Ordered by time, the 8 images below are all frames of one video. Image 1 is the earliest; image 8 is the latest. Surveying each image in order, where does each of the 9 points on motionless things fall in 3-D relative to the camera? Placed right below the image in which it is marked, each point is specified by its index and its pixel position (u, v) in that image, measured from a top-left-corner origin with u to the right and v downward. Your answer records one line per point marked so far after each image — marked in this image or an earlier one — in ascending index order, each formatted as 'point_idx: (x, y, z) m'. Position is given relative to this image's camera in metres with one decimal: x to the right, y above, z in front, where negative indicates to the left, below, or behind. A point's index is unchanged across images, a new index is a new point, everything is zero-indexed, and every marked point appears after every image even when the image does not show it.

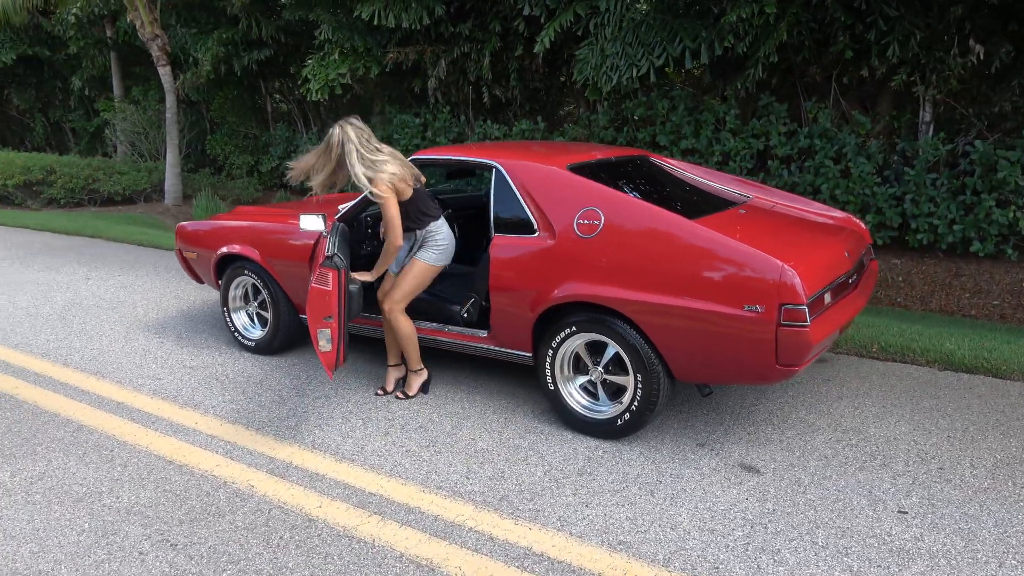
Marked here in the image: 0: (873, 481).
0: (+1.6, -0.9, +3.5) m
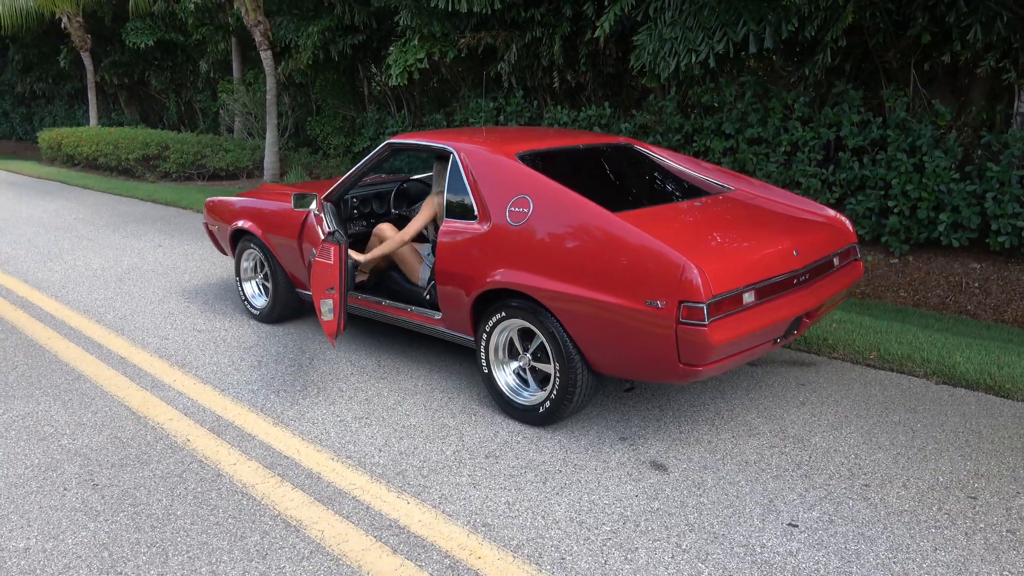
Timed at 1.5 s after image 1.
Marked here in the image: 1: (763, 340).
0: (+1.2, -0.9, +3.3) m
1: (+1.2, -0.2, +3.6) m
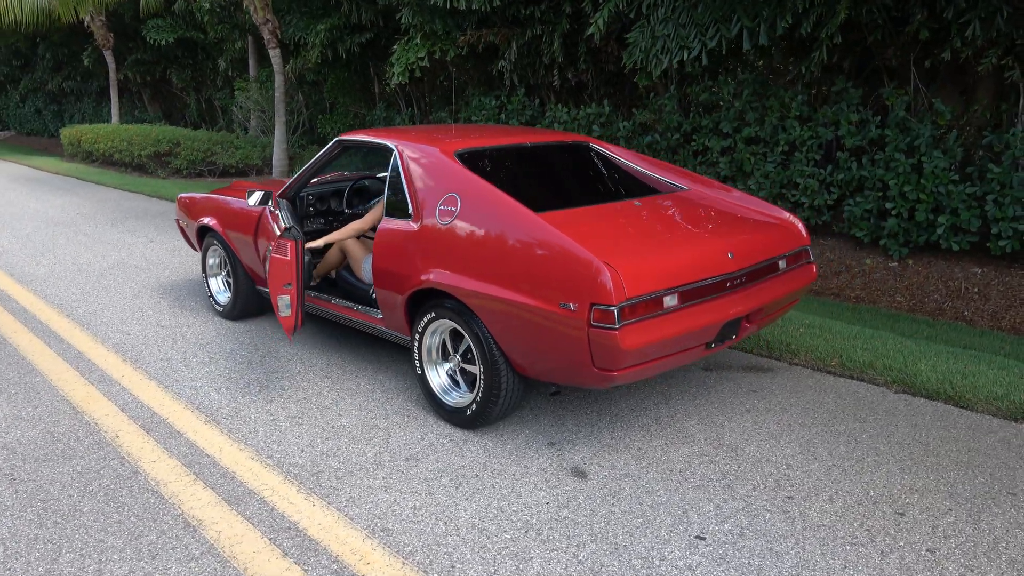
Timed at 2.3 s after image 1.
0: (+0.8, -0.9, +3.2) m
1: (+0.8, -0.3, +3.5) m
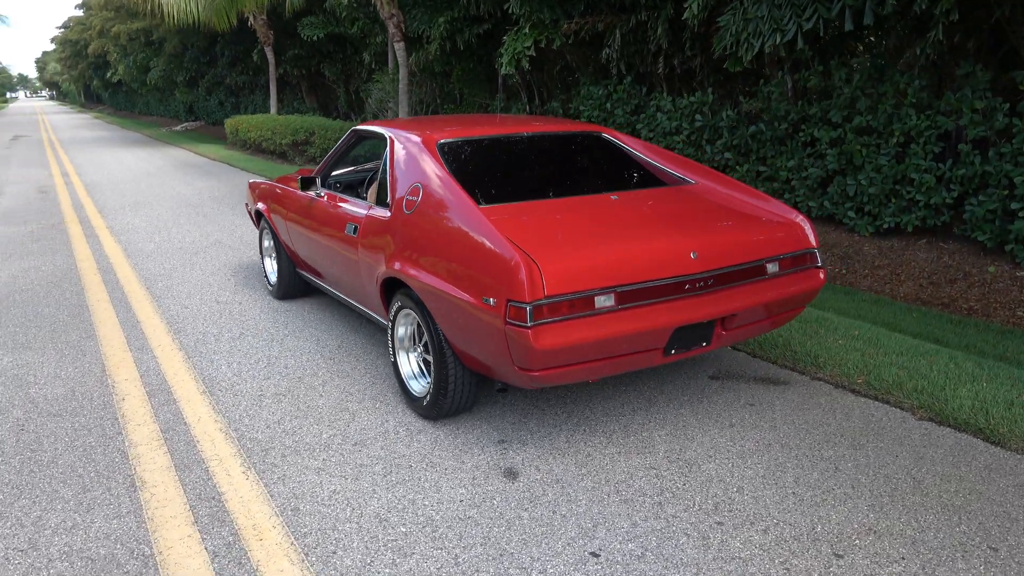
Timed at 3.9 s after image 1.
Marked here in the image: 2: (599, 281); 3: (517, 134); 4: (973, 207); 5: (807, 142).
0: (+0.4, -0.9, +3.0) m
1: (+0.5, -0.3, +3.3) m
2: (+0.4, 0.0, +3.1) m
3: (+0.1, +0.9, +4.4) m
4: (+4.6, +0.8, +7.6) m
5: (+3.6, +1.8, +9.2) m
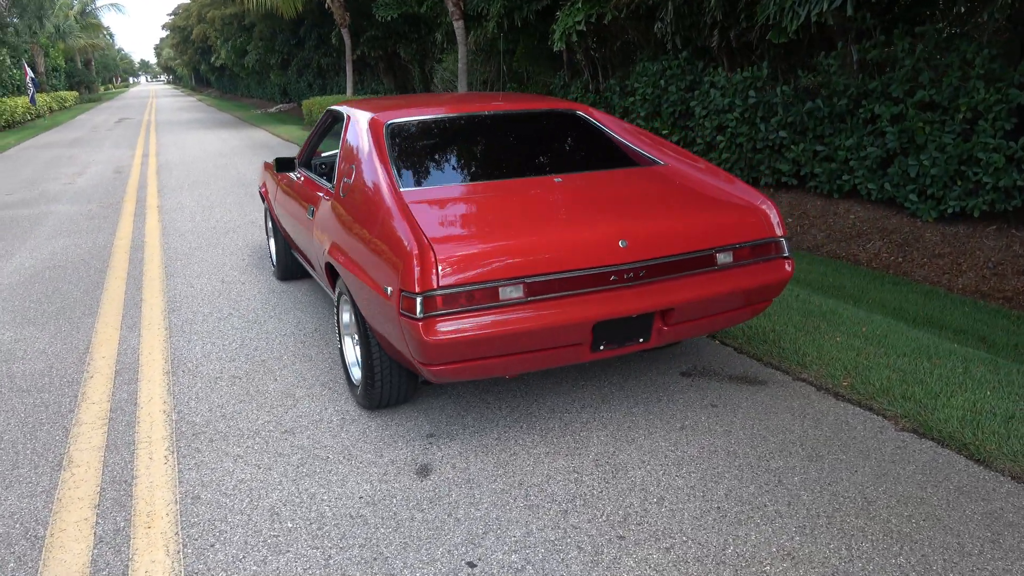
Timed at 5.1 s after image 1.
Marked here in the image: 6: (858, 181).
0: (0.0, -0.9, +2.8) m
1: (+0.1, -0.2, +3.0) m
2: (0.0, +0.1, +2.9) m
3: (-0.1, +1.0, +4.2) m
4: (+4.8, +0.9, +6.8) m
5: (+4.0, +1.9, +8.5) m
6: (+3.9, +1.2, +8.6) m
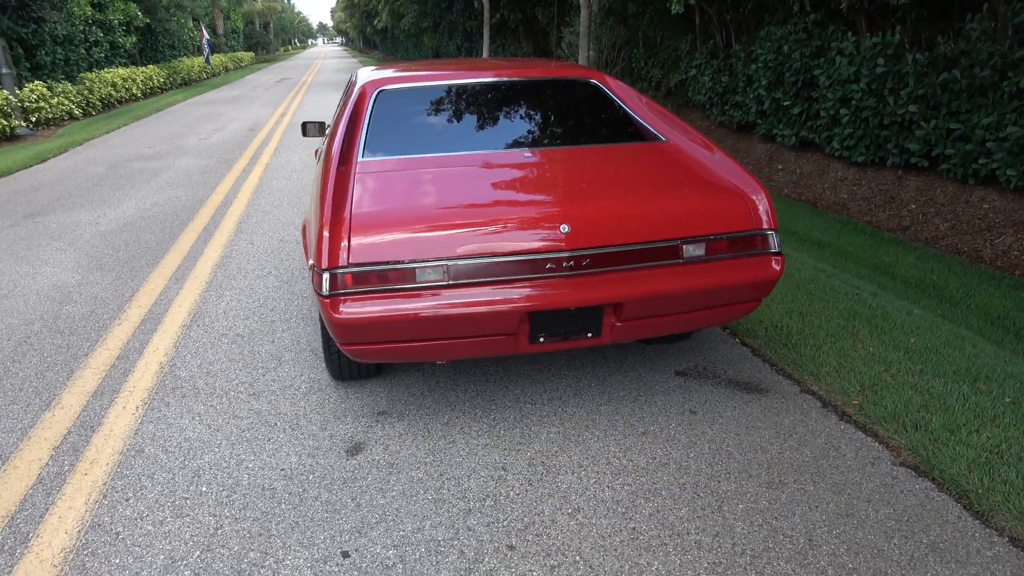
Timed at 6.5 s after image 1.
0: (-0.4, -0.8, +2.7) m
1: (-0.2, -0.2, +2.8) m
2: (-0.3, +0.1, +2.7) m
3: (-0.1, +1.1, +4.0) m
4: (+5.2, +0.7, +5.6) m
5: (+4.8, +1.9, +7.3) m
6: (+4.8, +1.2, +7.5) m
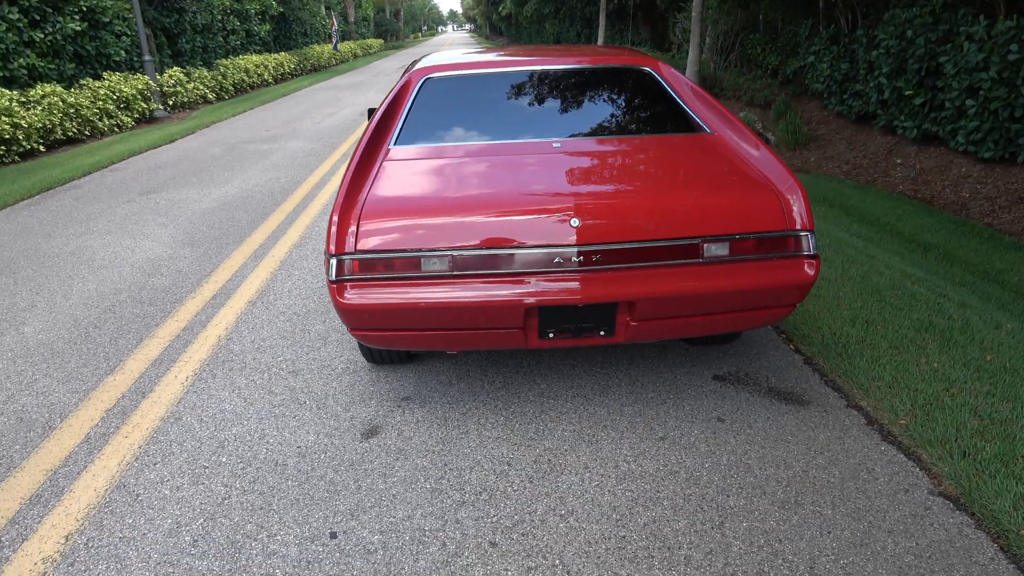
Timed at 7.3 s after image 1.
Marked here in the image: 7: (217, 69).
0: (-0.4, -0.8, +2.7) m
1: (-0.1, -0.1, +2.8) m
2: (-0.3, +0.2, +2.7) m
3: (+0.1, +1.1, +3.9) m
4: (+5.6, +0.6, +4.7) m
5: (+5.6, +1.7, +6.5) m
6: (+5.5, +1.1, +6.6) m
7: (-7.5, +5.6, +19.3) m
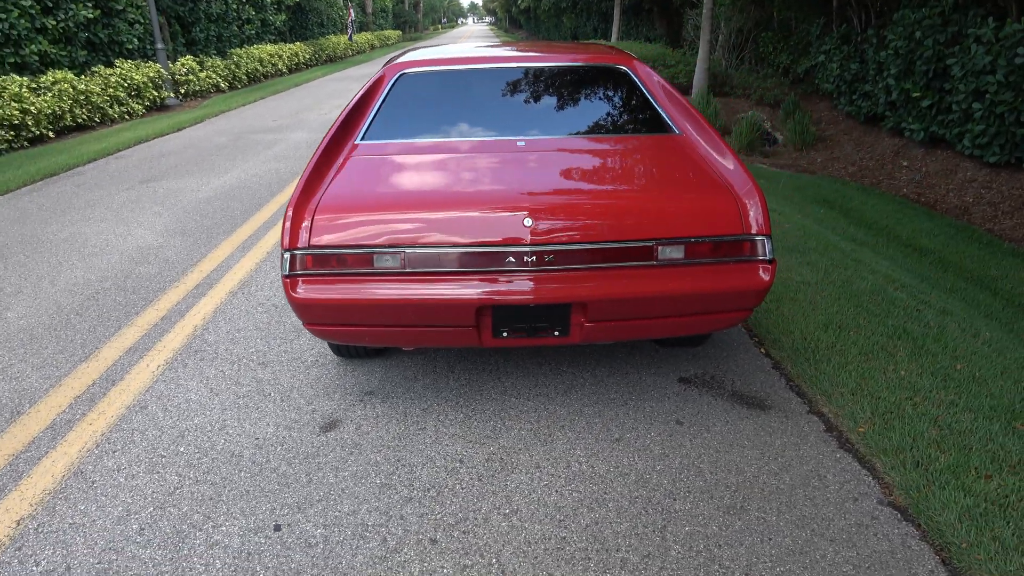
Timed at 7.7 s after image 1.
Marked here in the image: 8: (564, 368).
0: (-0.6, -0.7, +2.7) m
1: (-0.3, -0.1, +2.8) m
2: (-0.5, +0.2, +2.7) m
3: (0.0, +1.2, +3.9) m
4: (+5.5, +0.5, +4.5) m
5: (+5.5, +1.6, +6.3) m
6: (+5.4, +1.0, +6.5) m
7: (-7.2, +5.9, +19.4) m
8: (+0.3, -0.4, +3.7) m
